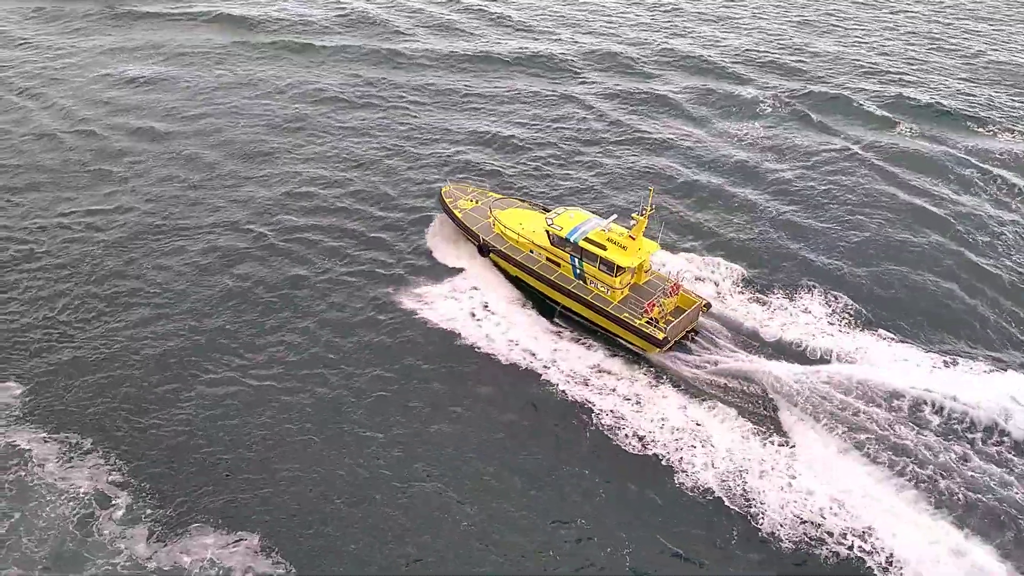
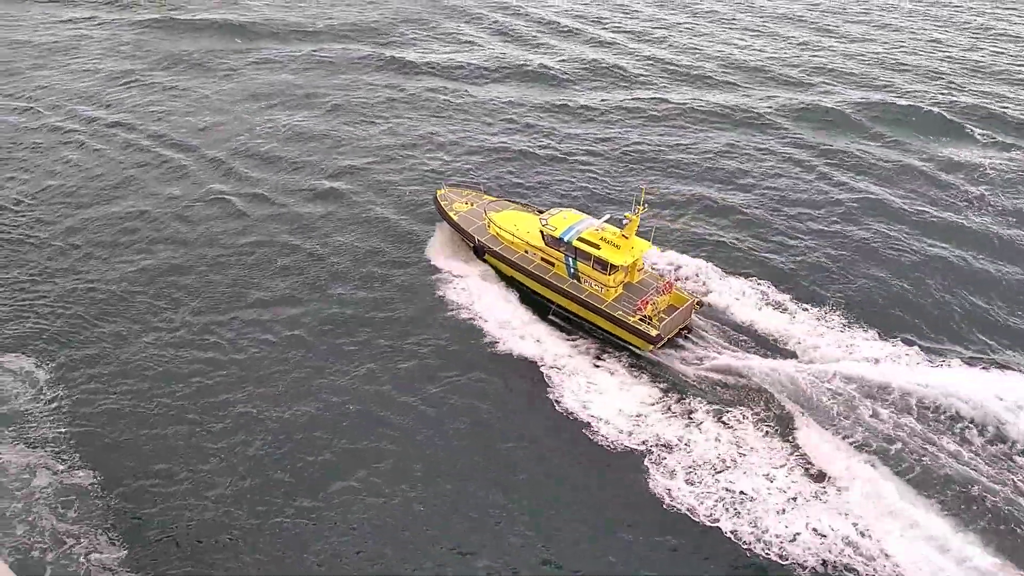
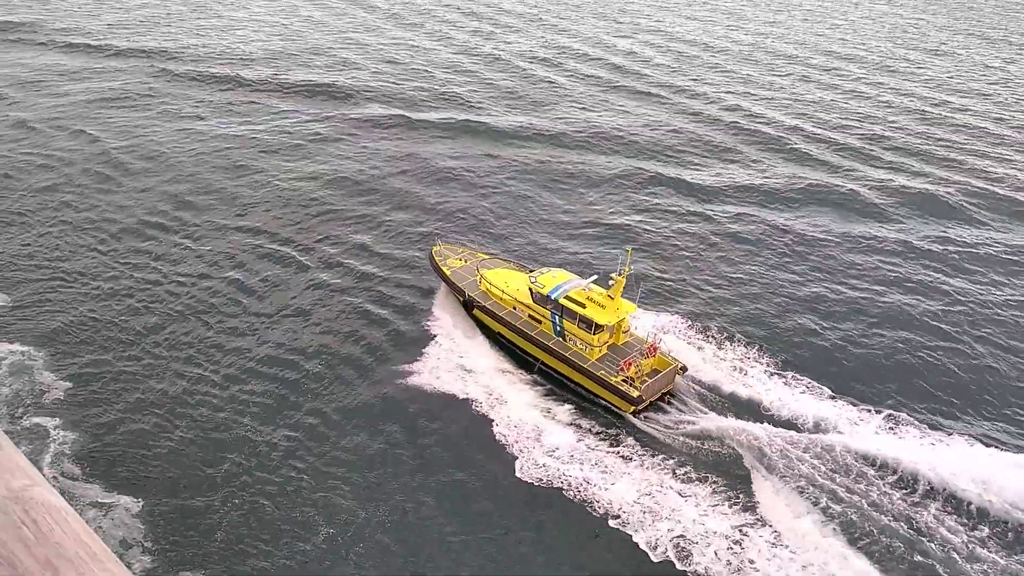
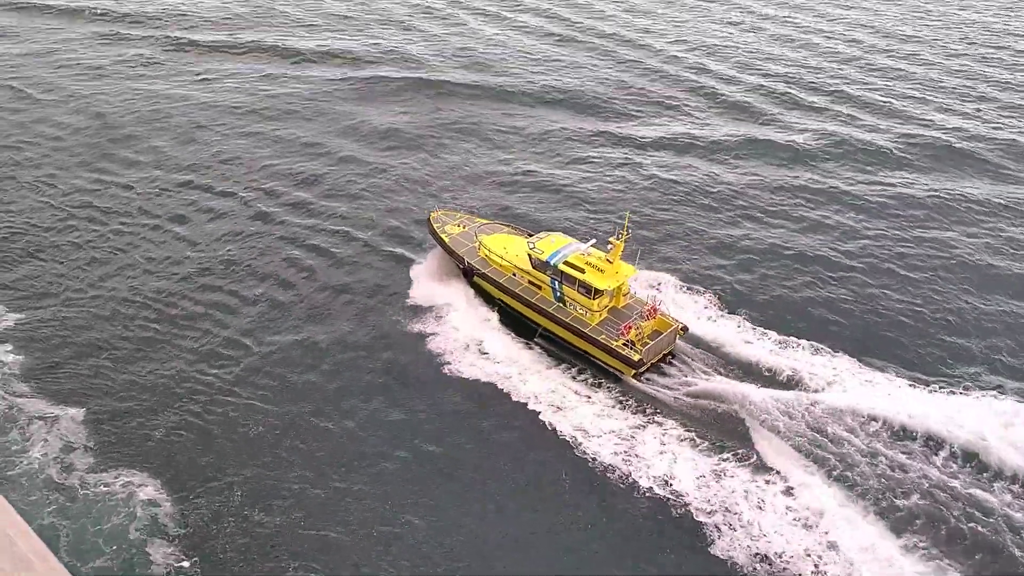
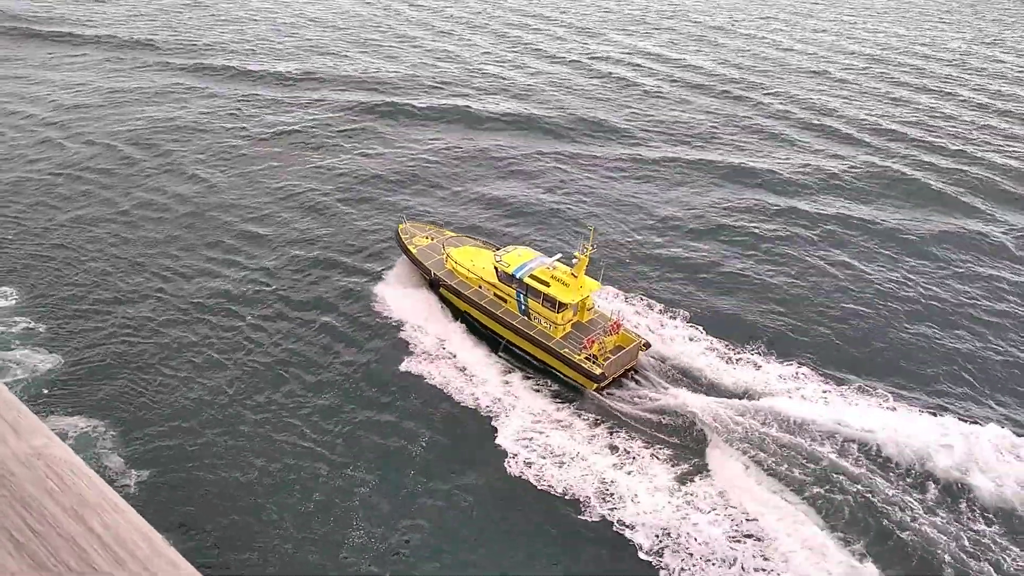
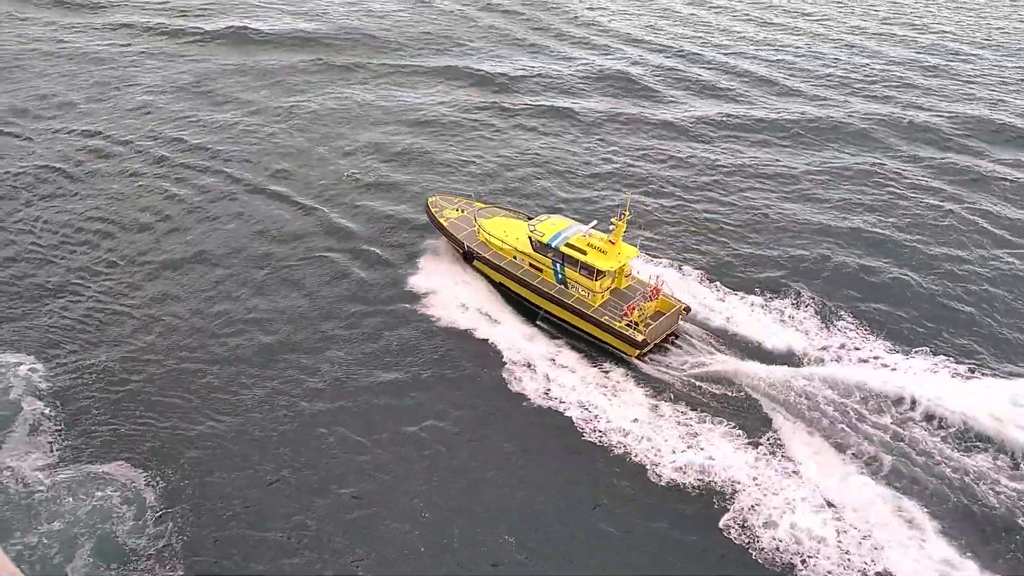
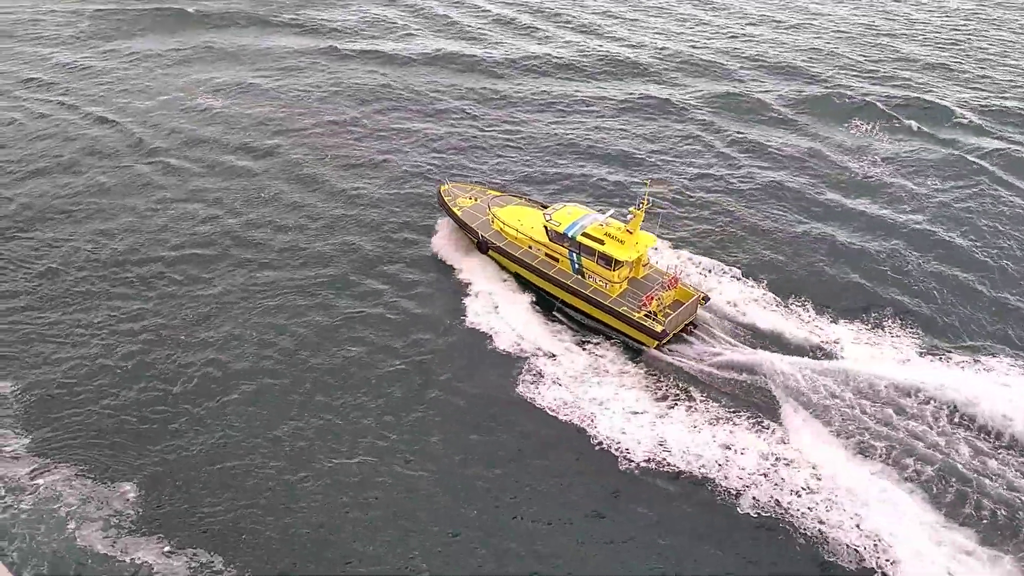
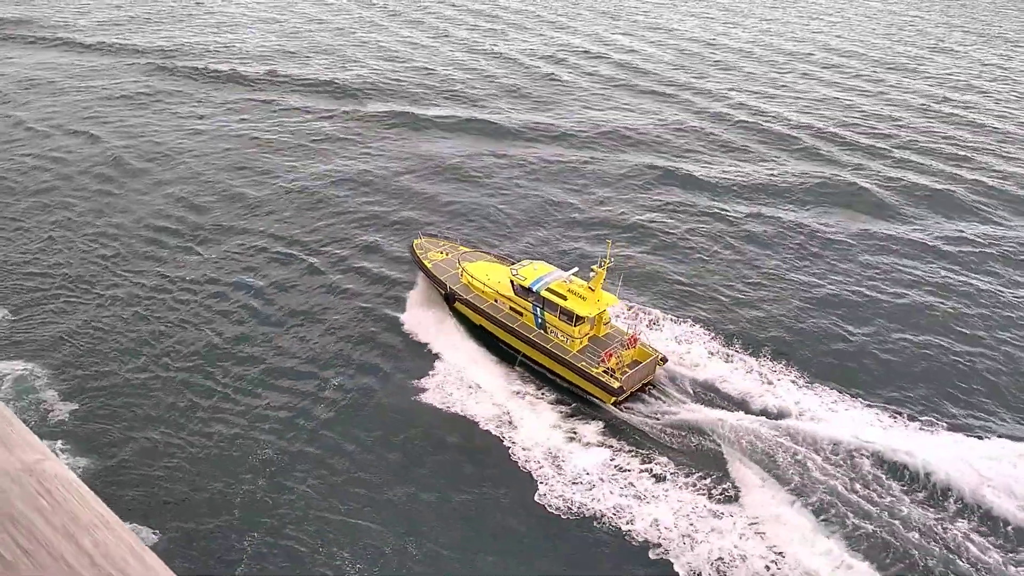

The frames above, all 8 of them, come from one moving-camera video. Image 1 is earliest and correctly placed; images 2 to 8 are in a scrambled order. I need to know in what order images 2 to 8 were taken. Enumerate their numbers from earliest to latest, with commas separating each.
7, 2, 6, 4, 3, 8, 5
